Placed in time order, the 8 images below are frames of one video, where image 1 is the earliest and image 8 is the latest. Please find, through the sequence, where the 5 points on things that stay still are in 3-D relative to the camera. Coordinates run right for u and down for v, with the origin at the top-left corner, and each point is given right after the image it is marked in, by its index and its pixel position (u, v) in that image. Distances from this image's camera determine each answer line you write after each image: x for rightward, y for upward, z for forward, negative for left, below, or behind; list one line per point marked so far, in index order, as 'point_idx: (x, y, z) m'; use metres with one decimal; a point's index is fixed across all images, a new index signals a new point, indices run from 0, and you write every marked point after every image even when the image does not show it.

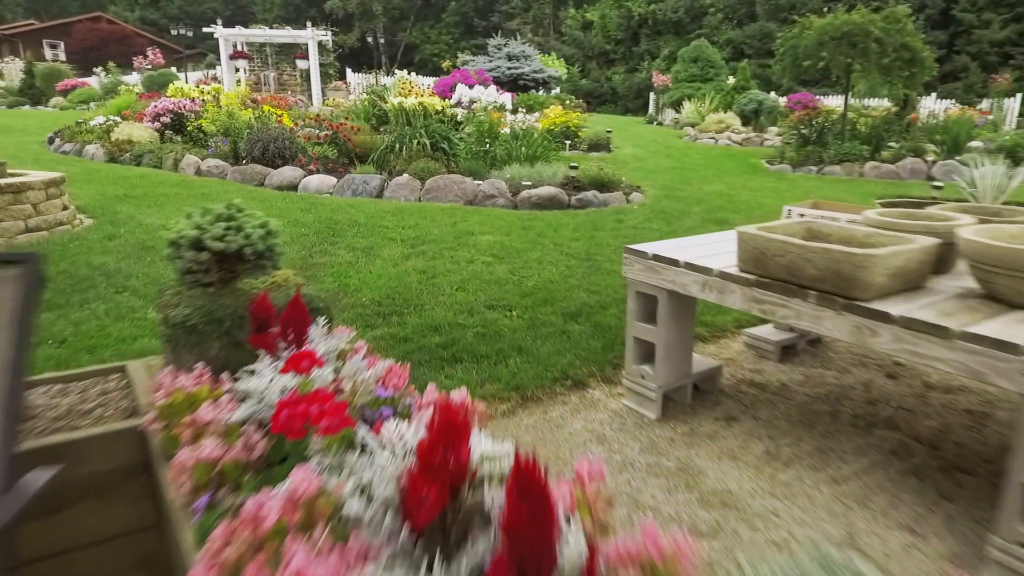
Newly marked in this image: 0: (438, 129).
0: (-0.7, +1.6, +7.0) m
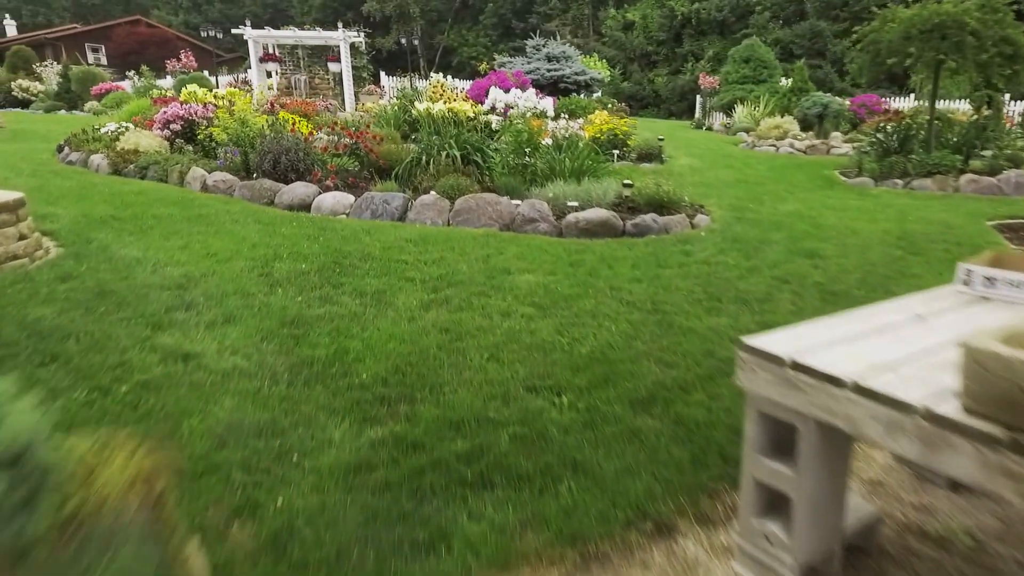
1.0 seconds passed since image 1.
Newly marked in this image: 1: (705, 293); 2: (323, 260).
0: (-0.4, +1.3, +6.2) m
1: (+0.9, 0.0, +3.4) m
2: (-1.0, +0.2, +3.9) m
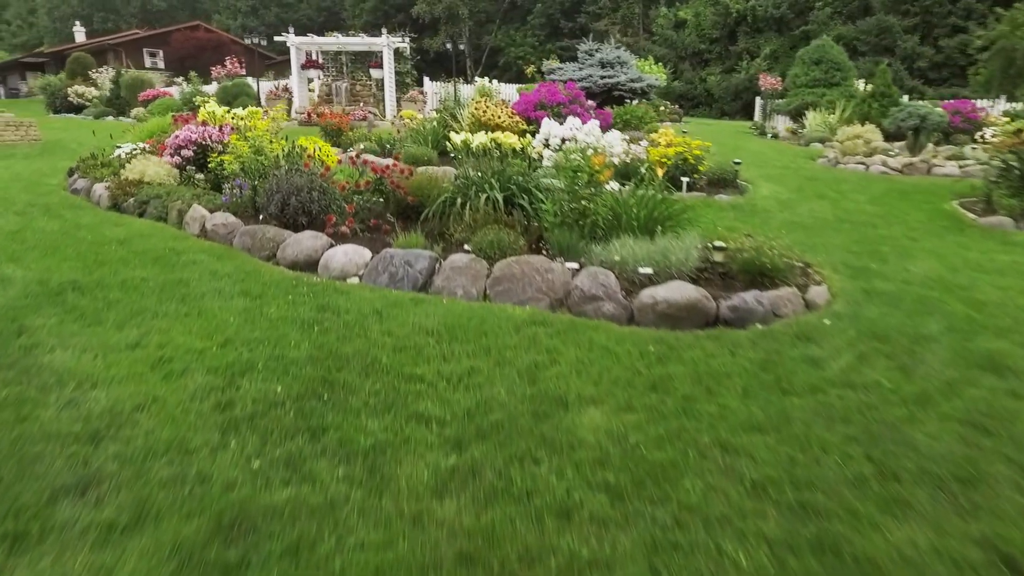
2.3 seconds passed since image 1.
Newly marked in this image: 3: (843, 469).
0: (0.0, +0.8, +5.1) m
1: (+1.1, -0.5, +2.2) m
2: (-0.8, -0.4, +2.8) m
3: (+1.0, -0.6, +2.2) m
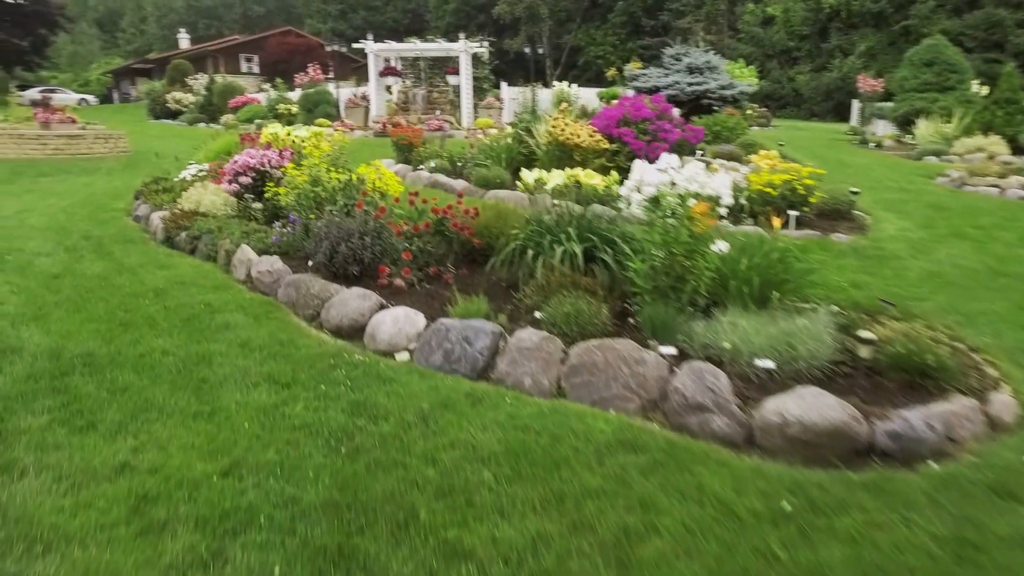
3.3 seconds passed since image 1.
0: (+0.5, +0.4, +4.2) m
1: (+1.3, -1.0, +1.3) m
2: (-0.6, -0.8, +2.1) m
3: (+1.2, -1.0, +1.3) m
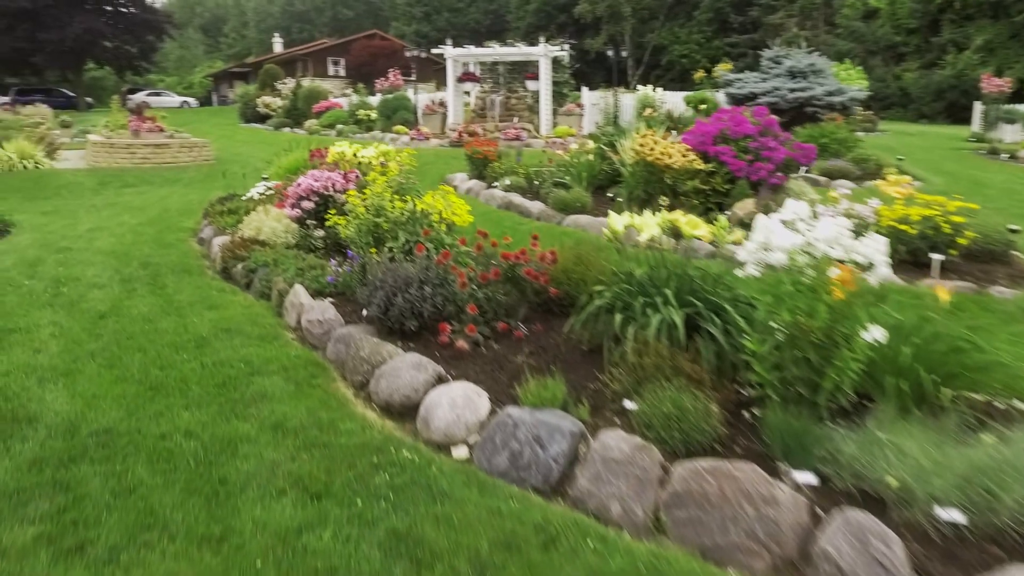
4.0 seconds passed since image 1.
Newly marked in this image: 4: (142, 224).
0: (+0.9, 0.0, +3.5) m
1: (+1.4, -1.4, +0.5) m
2: (-0.4, -1.1, +1.5) m
3: (+1.3, -1.4, +0.5) m
4: (-4.4, +0.8, +8.4) m
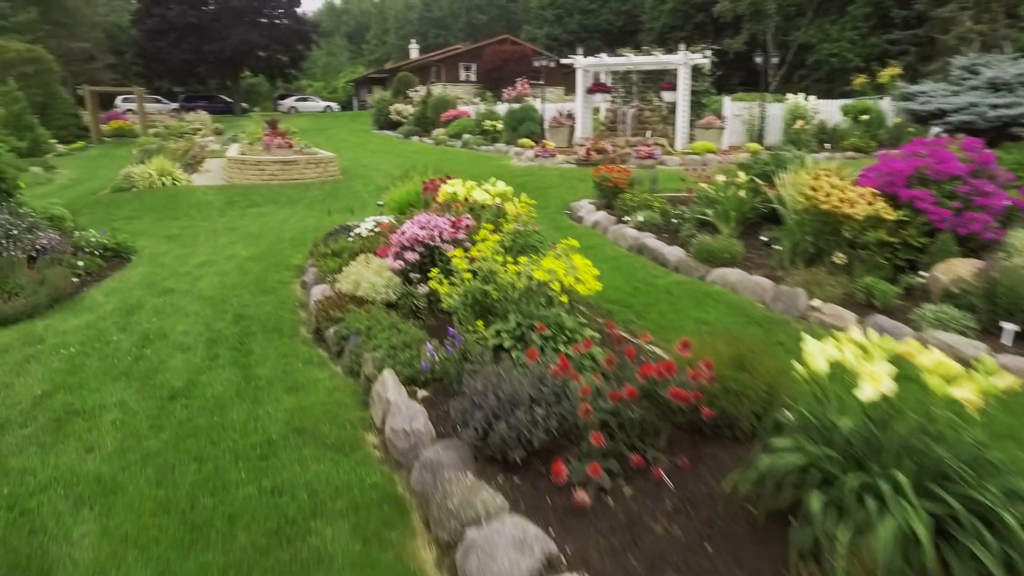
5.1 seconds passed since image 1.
0: (+1.4, -0.6, +2.3) m
1: (+1.3, -2.0, -0.8) m
2: (-0.3, -1.6, +0.5) m
3: (+1.2, -2.0, -0.8) m
4: (-3.0, +0.4, +8.1) m
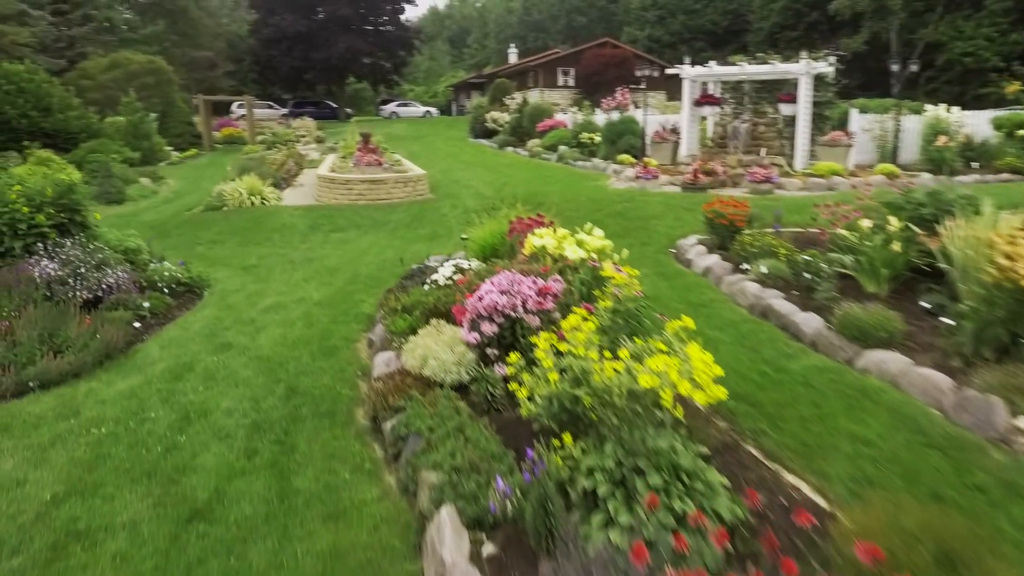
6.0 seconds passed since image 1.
0: (+1.6, -1.2, +1.1) m
1: (+1.0, -2.5, -1.9) m
2: (-0.4, -2.2, -0.4) m
3: (+0.9, -2.5, -1.9) m
4: (-2.0, -0.1, +7.4) m
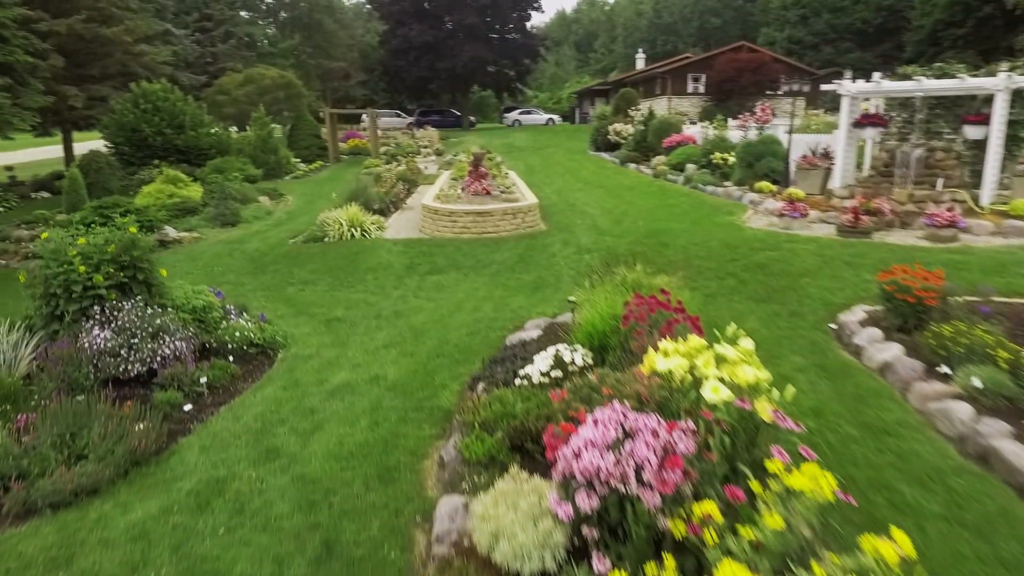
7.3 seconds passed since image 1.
0: (+1.4, -1.9, -0.6) m
1: (+0.3, -3.2, -3.4) m
2: (-0.8, -2.8, -1.7) m
3: (+0.2, -3.2, -3.4) m
4: (-1.0, -0.8, +6.3) m
